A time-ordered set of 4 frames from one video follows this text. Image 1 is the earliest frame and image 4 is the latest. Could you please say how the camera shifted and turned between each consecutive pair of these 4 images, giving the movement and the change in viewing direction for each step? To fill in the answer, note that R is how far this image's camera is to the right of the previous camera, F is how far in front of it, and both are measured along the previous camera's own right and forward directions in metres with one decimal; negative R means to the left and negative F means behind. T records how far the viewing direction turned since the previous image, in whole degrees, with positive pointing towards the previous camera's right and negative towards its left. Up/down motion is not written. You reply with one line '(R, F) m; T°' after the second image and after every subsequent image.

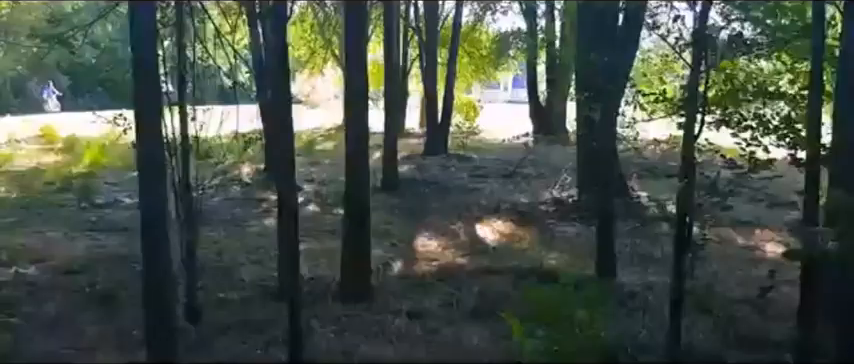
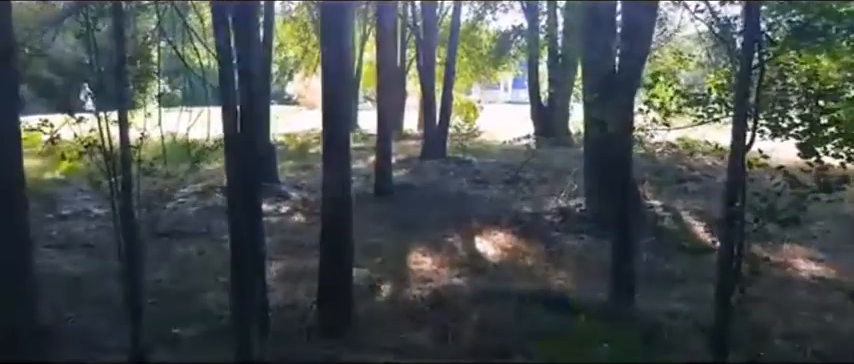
(+0.1, +1.3) m; 0°
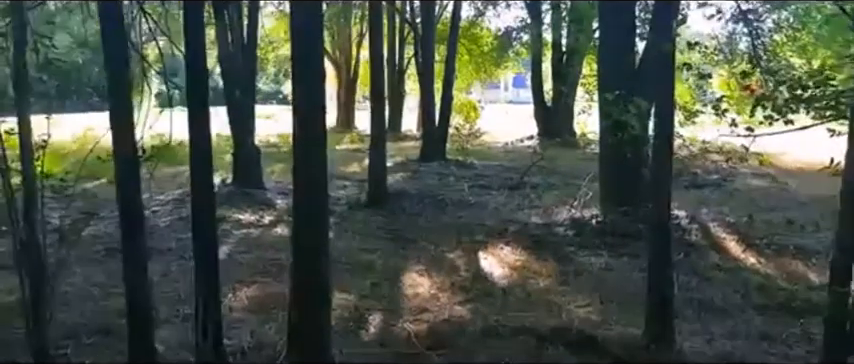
(0.0, +1.5) m; 0°
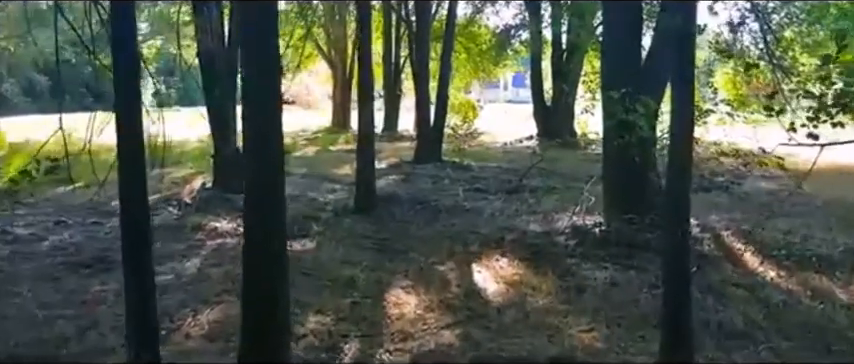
(+0.1, +1.0) m; 0°
